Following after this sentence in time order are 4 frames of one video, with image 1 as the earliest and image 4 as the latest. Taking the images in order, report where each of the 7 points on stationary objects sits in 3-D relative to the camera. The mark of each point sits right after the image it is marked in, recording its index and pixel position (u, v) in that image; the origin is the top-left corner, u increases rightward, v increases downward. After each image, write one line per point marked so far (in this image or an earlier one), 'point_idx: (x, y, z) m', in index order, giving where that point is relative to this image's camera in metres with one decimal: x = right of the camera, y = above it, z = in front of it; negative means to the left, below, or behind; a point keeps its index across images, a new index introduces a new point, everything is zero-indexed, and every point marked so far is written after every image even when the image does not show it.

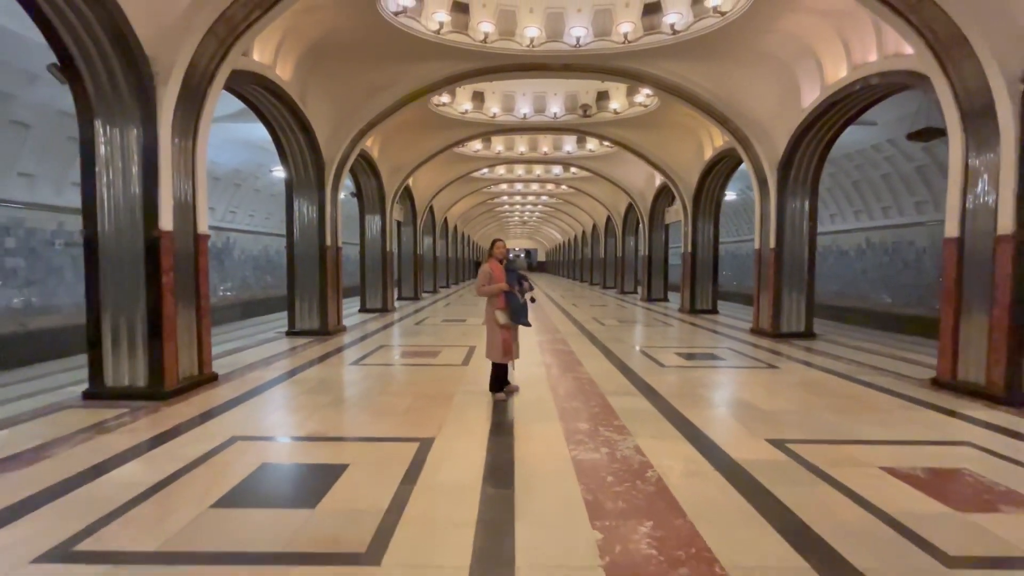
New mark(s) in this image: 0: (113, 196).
0: (-4.3, +1.0, +5.2) m
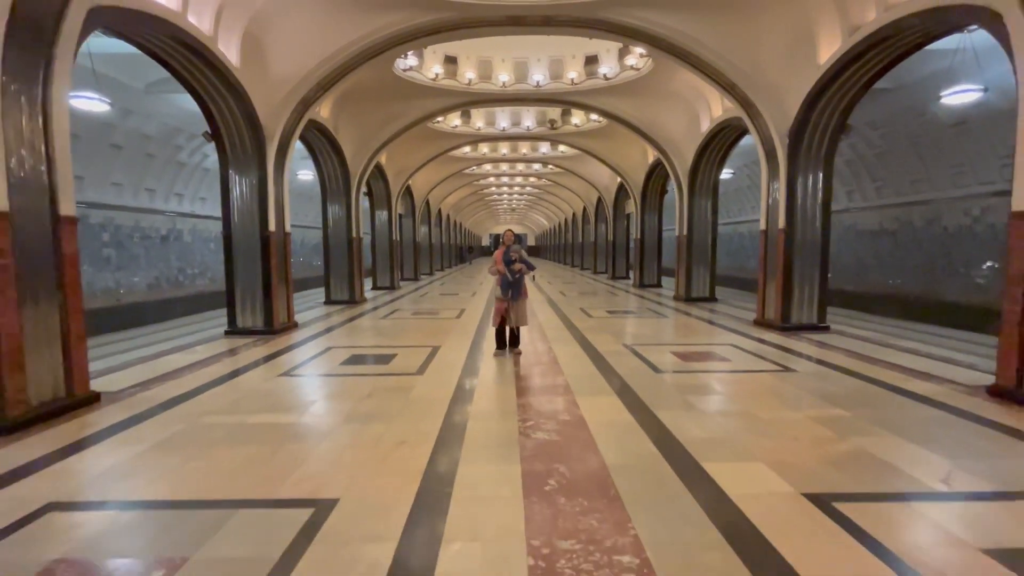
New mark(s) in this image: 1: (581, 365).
0: (-4.8, +1.4, +8.4) m
1: (+0.9, -1.0, +6.4) m
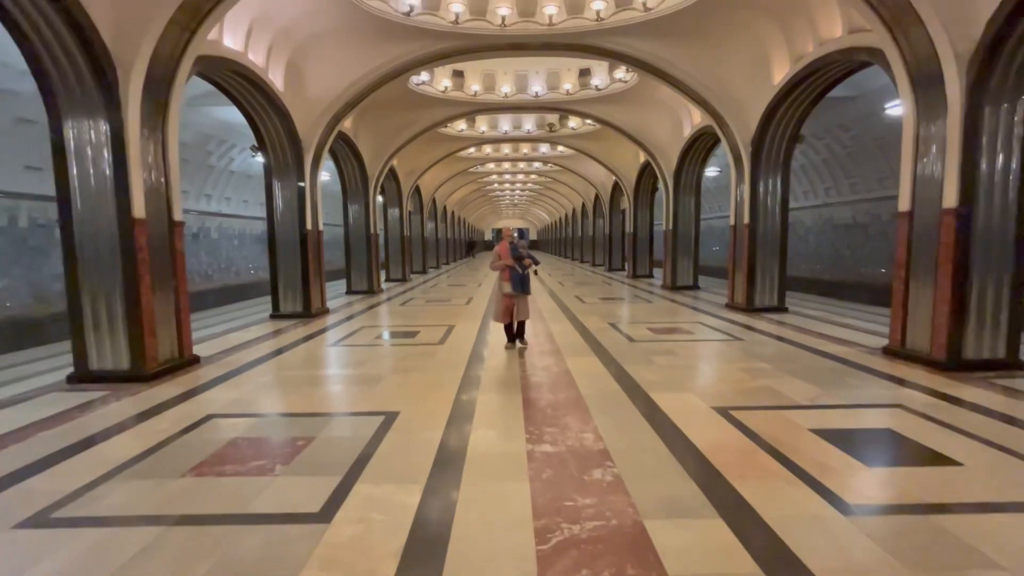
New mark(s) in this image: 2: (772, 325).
0: (-4.7, +1.6, +9.8) m
1: (+1.0, -0.8, +7.8) m
2: (+4.8, -0.7, +8.9) m
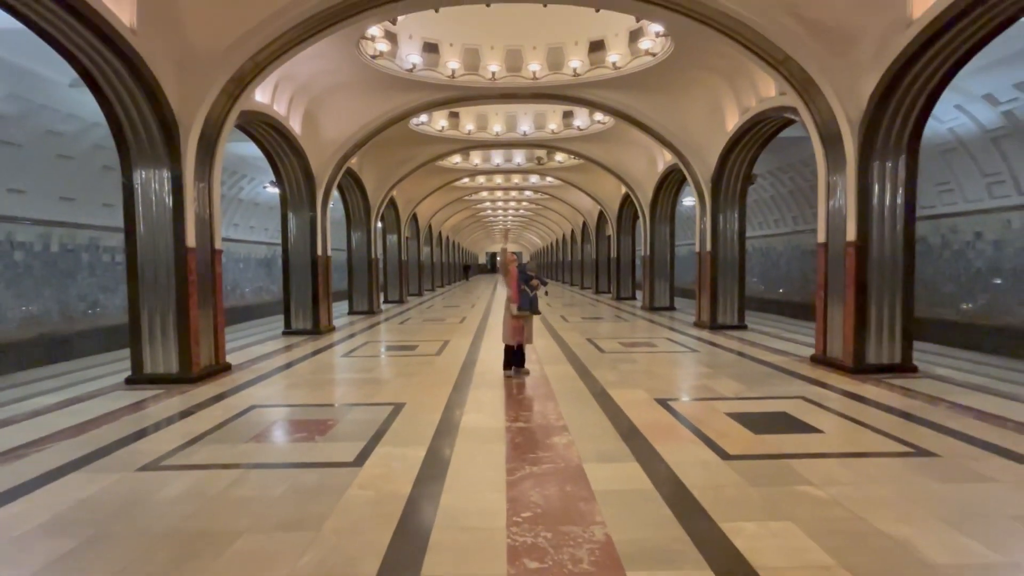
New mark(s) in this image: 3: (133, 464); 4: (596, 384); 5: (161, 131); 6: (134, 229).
0: (-5.0, +1.1, +11.0) m
1: (+0.7, -1.2, +8.9) m
2: (+4.6, -1.1, +10.1) m
3: (-3.1, -1.4, +3.9) m
4: (+1.1, -1.3, +6.3) m
5: (-4.6, +2.1, +6.2) m
6: (-5.0, +0.8, +6.3) m
